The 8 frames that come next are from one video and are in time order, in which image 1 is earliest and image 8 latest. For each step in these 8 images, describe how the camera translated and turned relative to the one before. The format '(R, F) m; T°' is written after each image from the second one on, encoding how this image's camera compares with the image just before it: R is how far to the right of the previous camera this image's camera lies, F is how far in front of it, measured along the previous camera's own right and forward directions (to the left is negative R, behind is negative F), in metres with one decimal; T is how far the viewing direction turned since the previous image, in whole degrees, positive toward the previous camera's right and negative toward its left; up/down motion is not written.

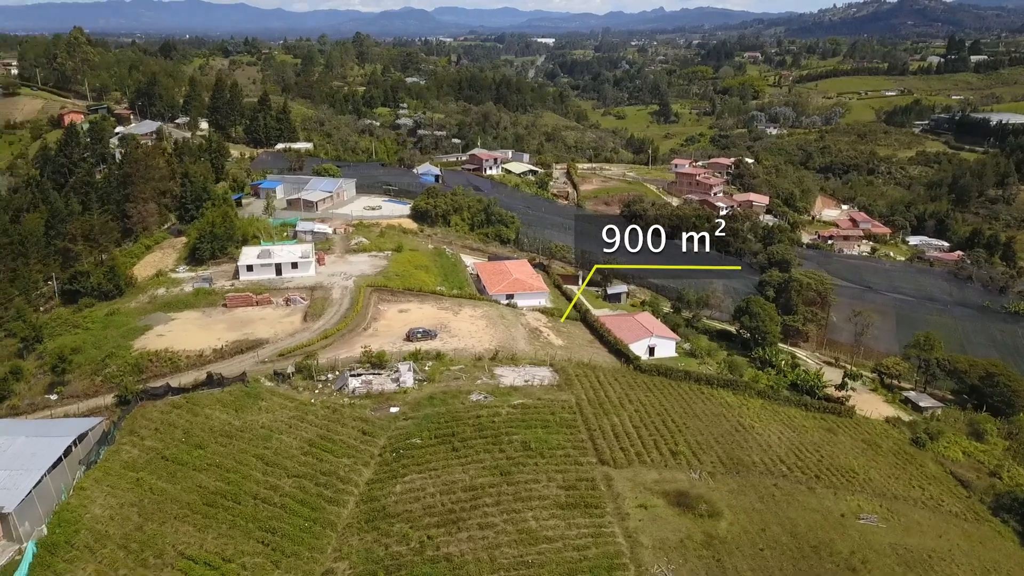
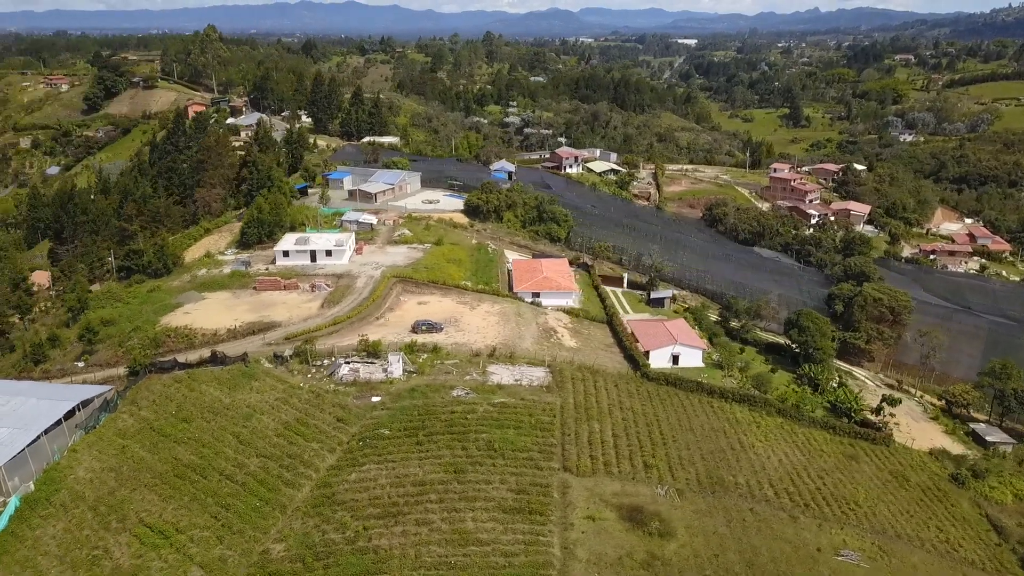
(+4.9, +1.0) m; -9°
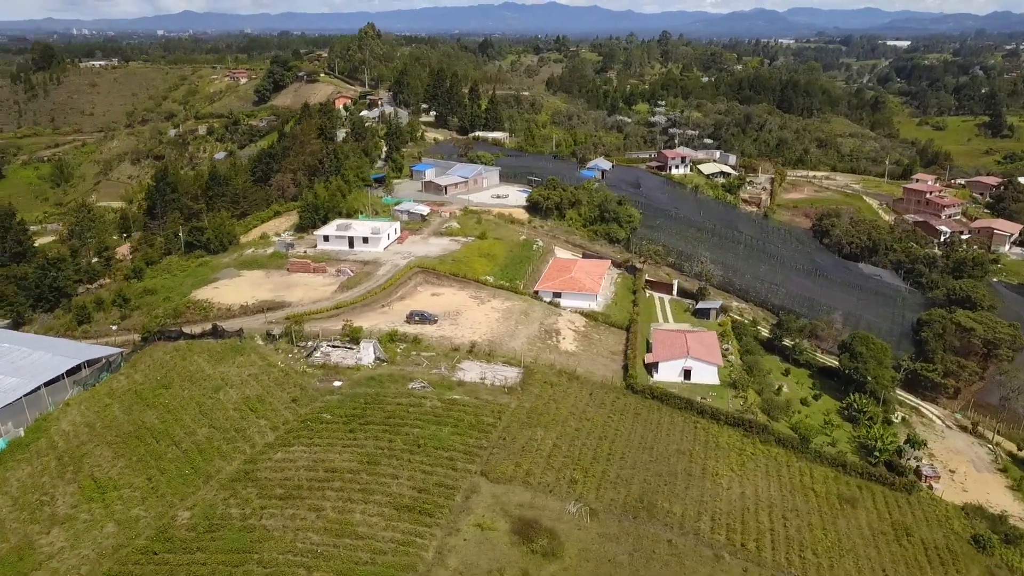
(+7.2, +1.7) m; -13°
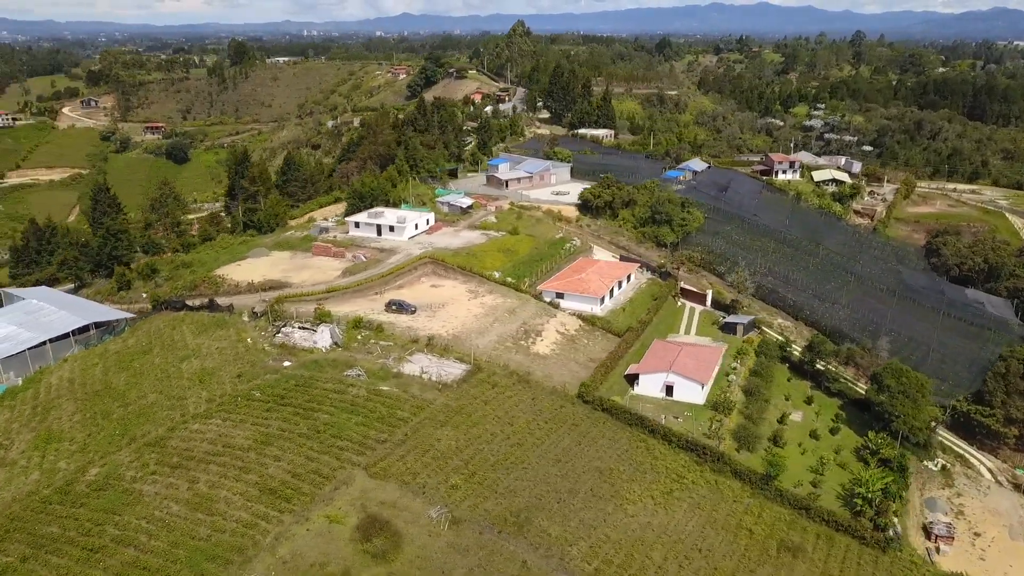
(+7.9, +2.0) m; -13°
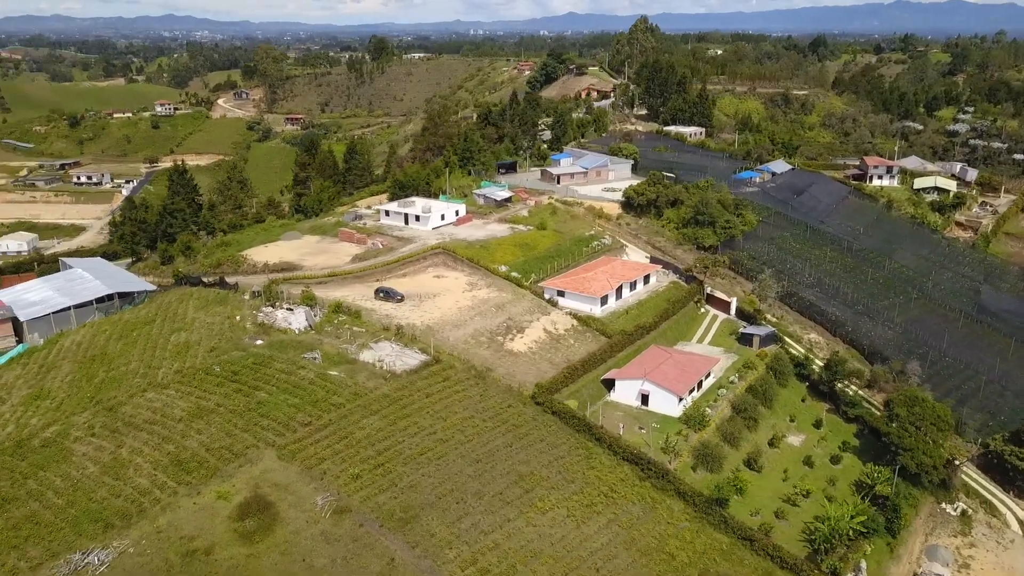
(+6.2, +1.5) m; -10°
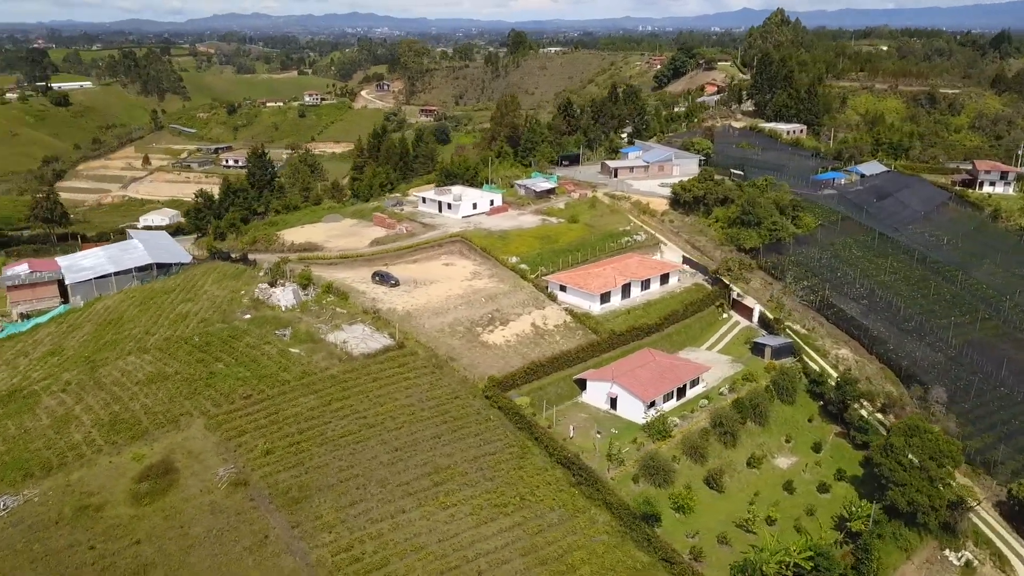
(+6.1, +1.4) m; -11°
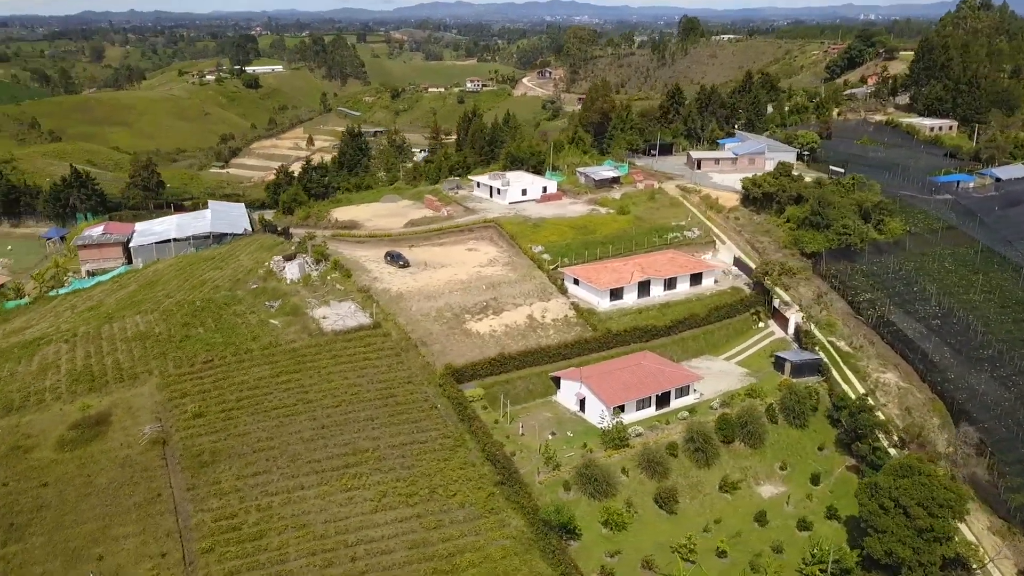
(+6.7, +1.9) m; -13°
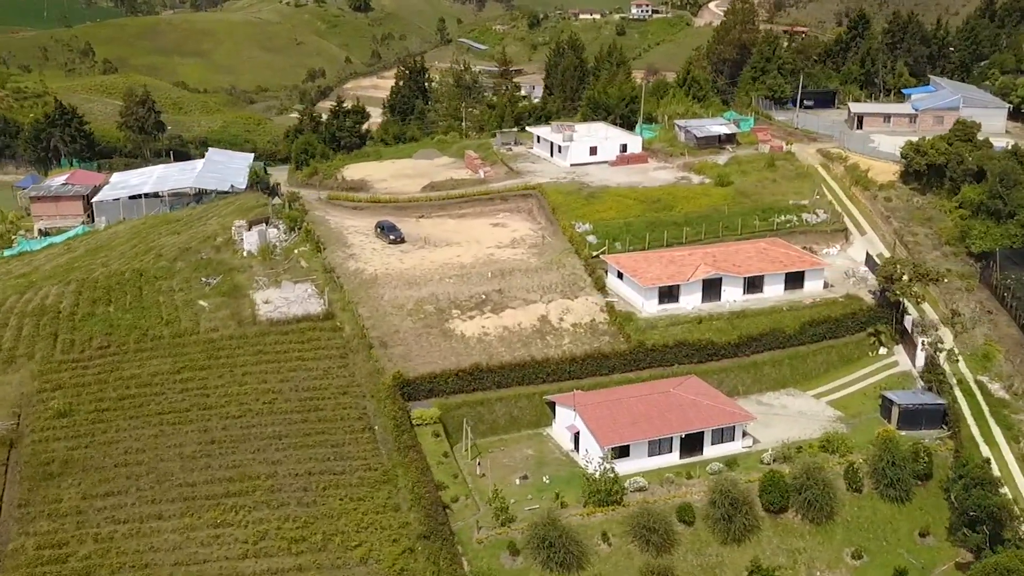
(+5.3, +7.3) m; -15°
